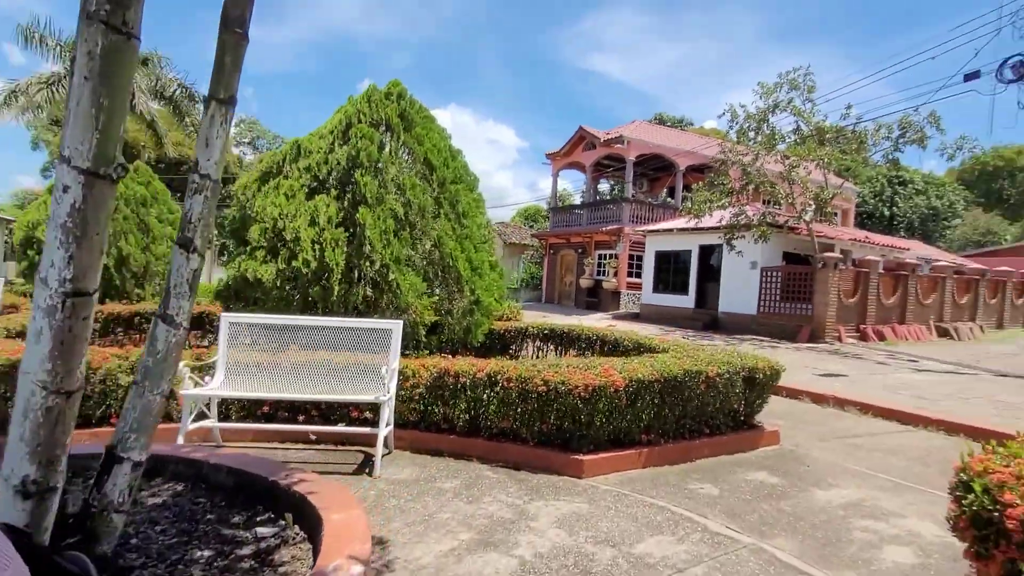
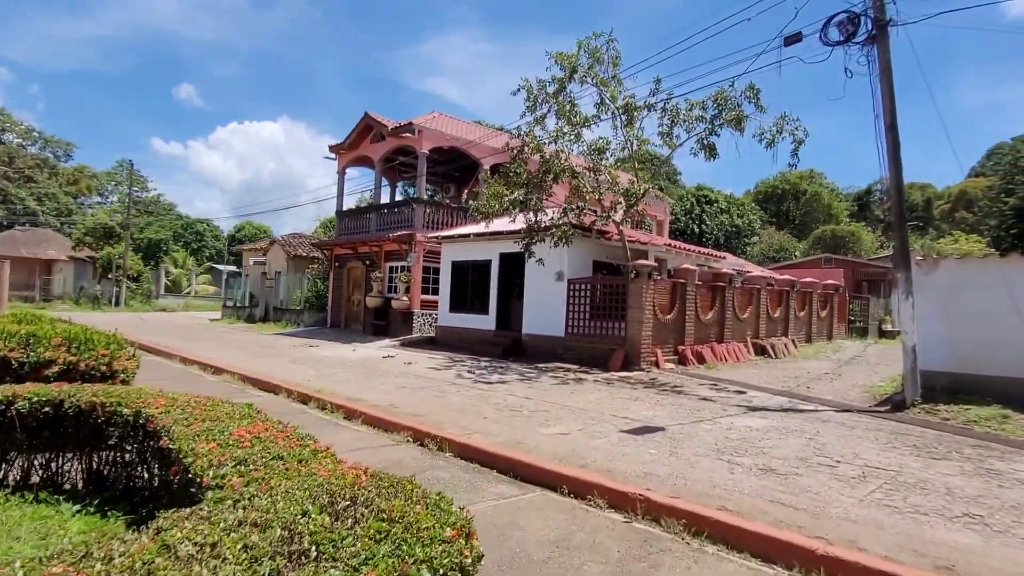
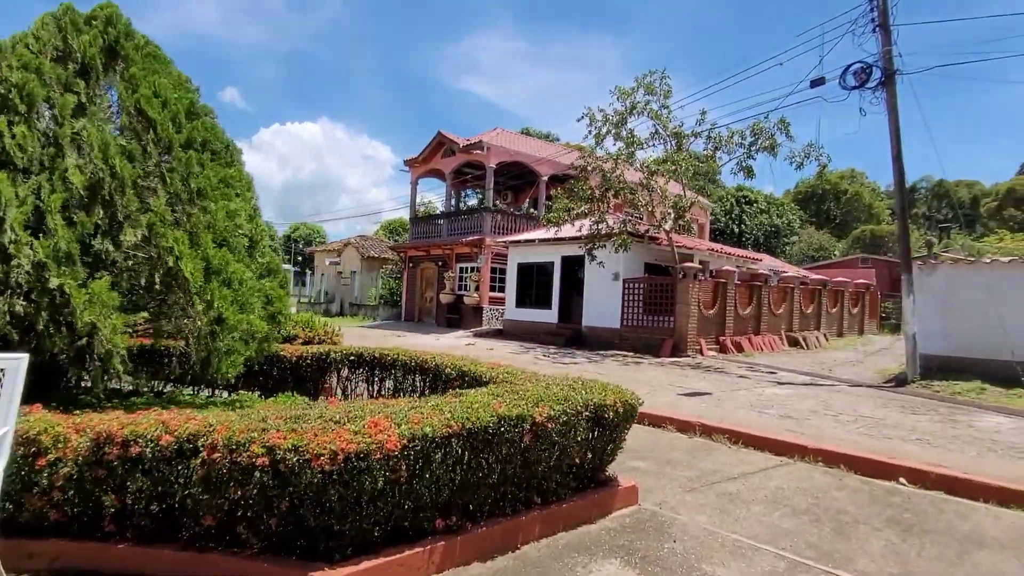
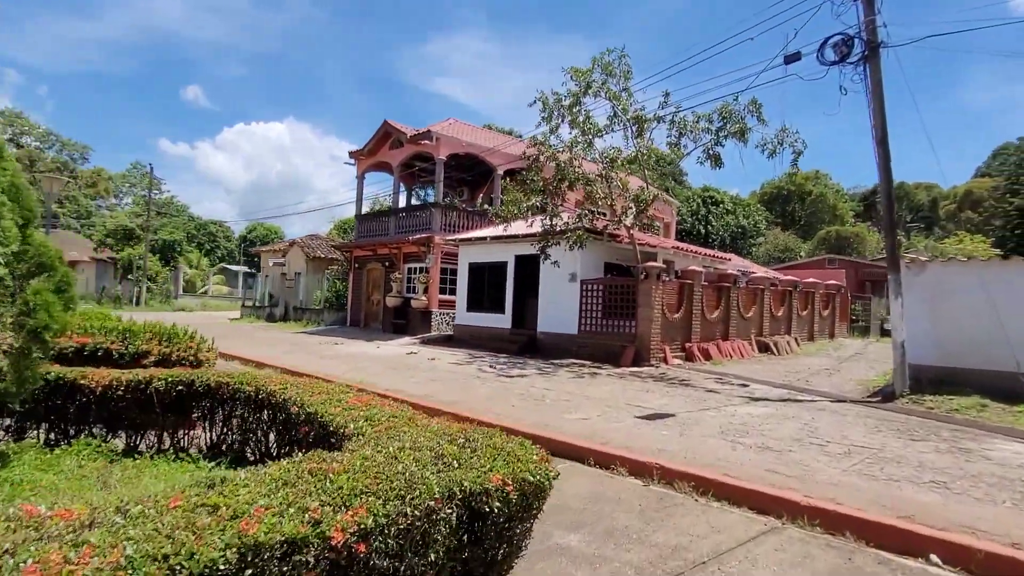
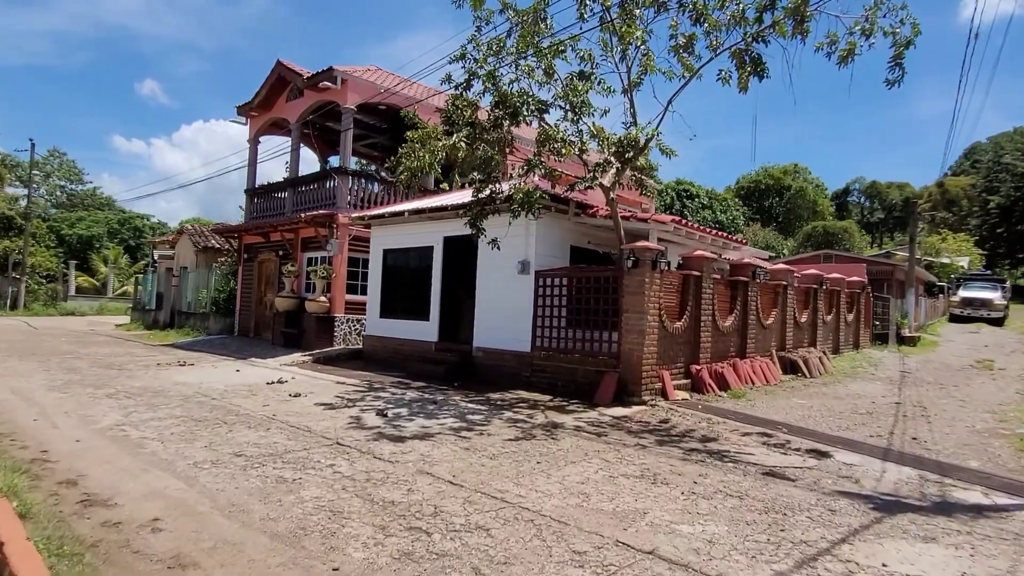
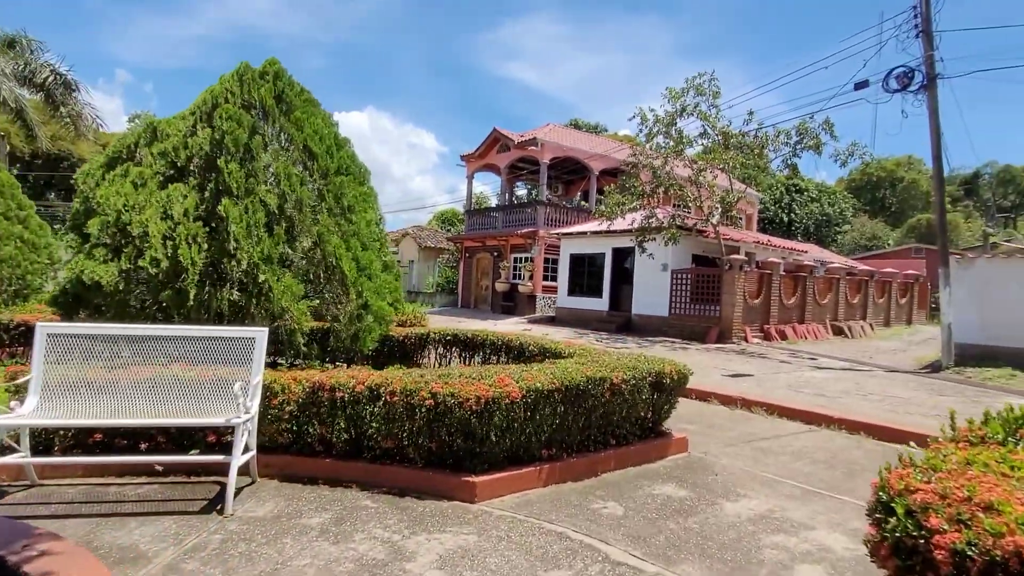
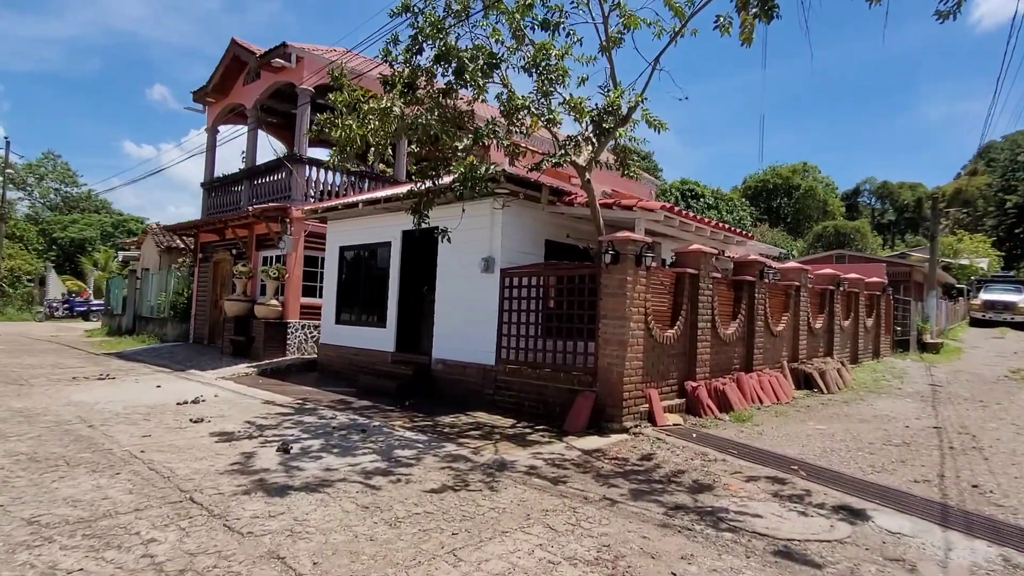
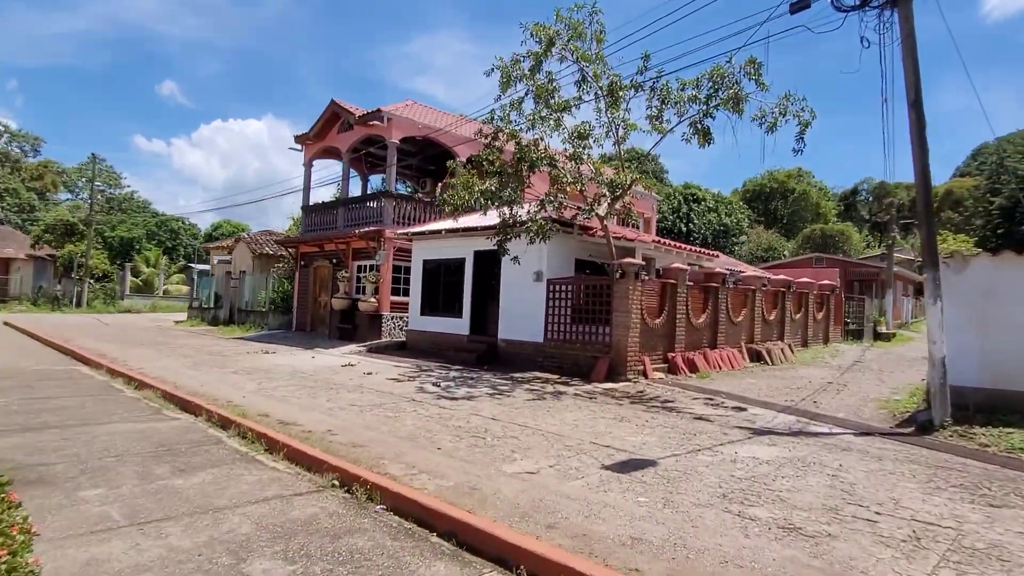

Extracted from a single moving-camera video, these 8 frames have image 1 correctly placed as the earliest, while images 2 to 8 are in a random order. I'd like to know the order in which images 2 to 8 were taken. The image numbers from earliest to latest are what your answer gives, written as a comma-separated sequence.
6, 3, 4, 2, 8, 5, 7
